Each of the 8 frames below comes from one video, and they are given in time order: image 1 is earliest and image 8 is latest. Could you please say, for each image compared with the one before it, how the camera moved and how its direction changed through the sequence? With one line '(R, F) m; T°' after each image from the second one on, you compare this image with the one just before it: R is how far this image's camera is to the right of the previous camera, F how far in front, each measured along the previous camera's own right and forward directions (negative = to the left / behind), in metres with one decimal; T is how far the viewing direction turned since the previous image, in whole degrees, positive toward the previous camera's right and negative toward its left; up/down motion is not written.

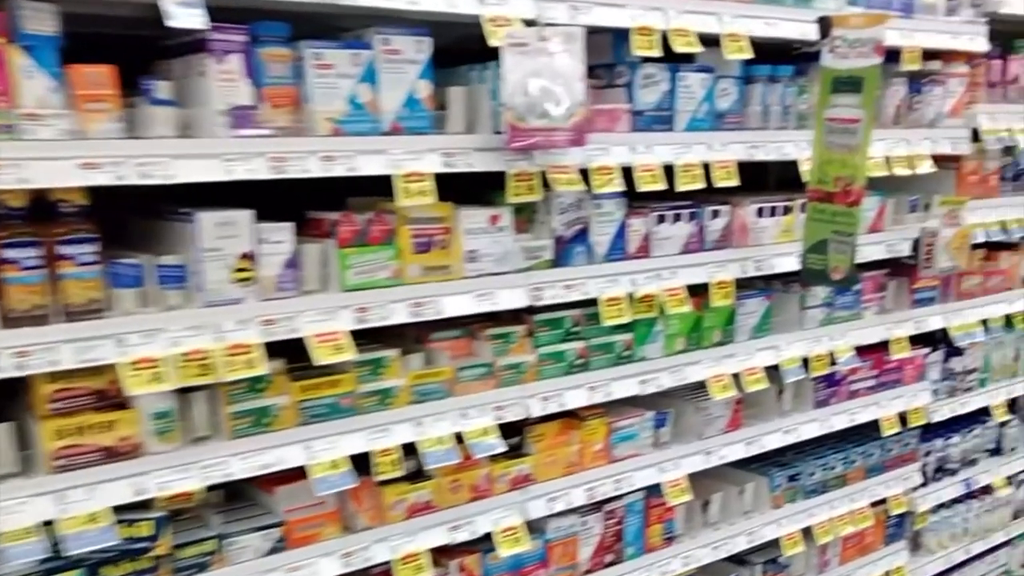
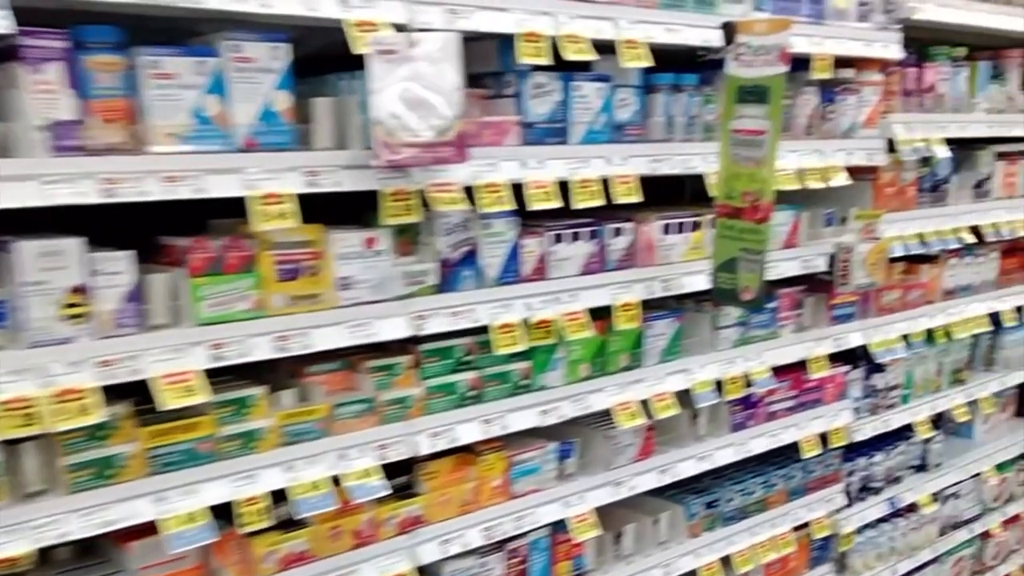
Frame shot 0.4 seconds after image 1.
(+0.1, +0.1) m; +3°
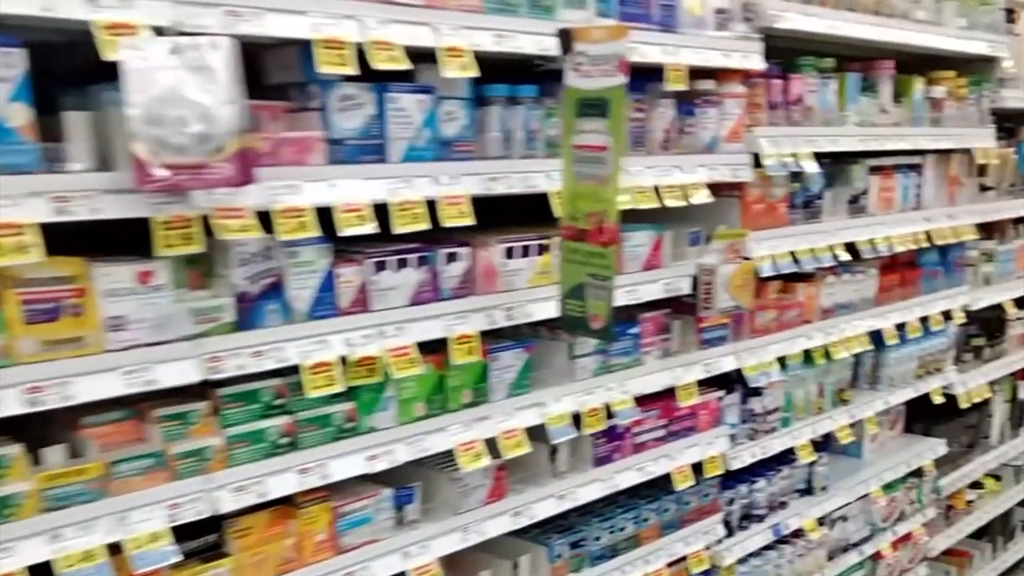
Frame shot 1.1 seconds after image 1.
(+0.2, +0.1) m; +4°
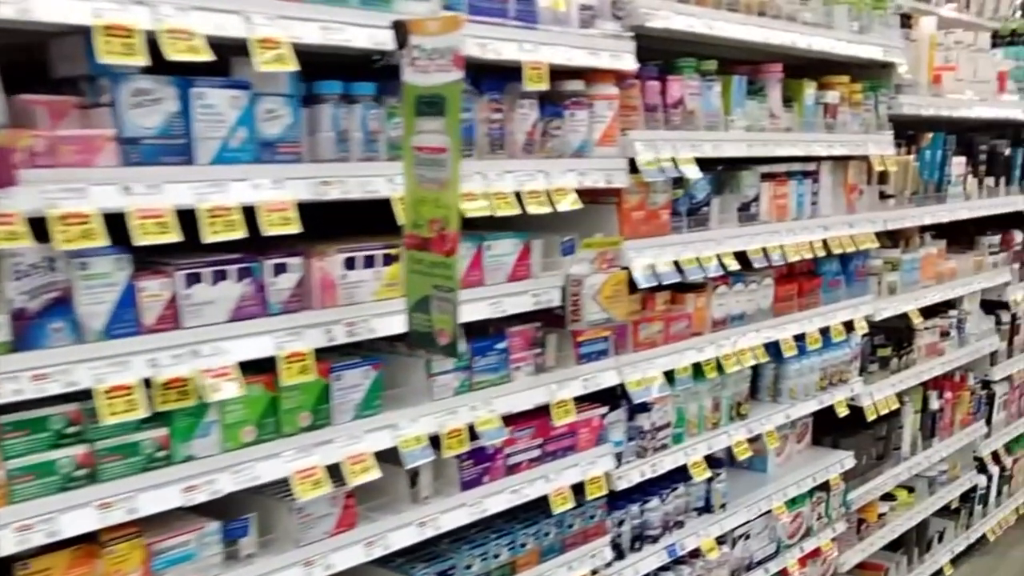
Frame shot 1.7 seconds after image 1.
(+0.2, +0.1) m; +3°
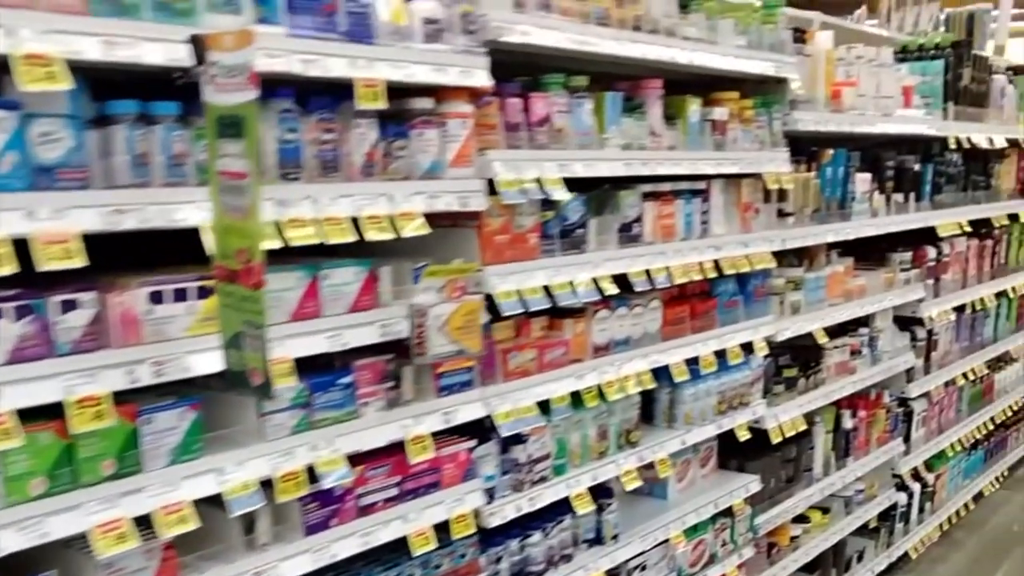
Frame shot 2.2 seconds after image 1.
(+0.2, +0.1) m; +2°
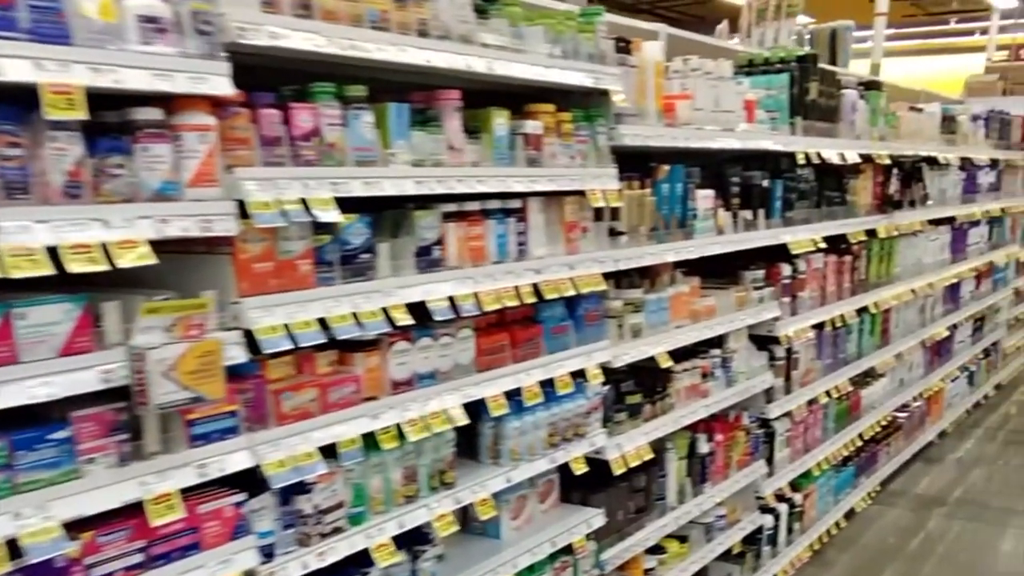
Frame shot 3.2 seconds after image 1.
(+0.3, +0.2) m; +5°
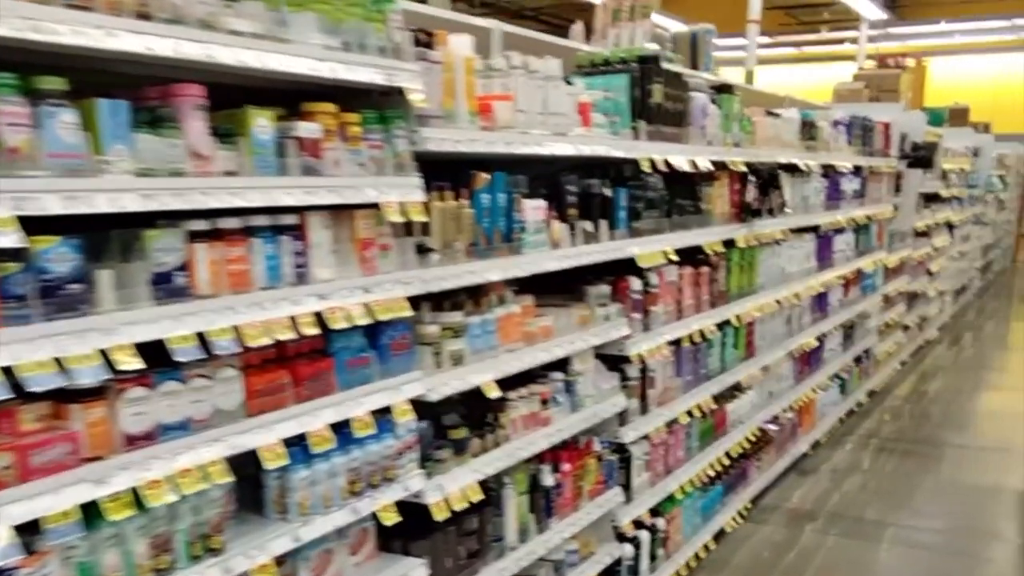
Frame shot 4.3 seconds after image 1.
(+0.2, +0.3) m; +6°
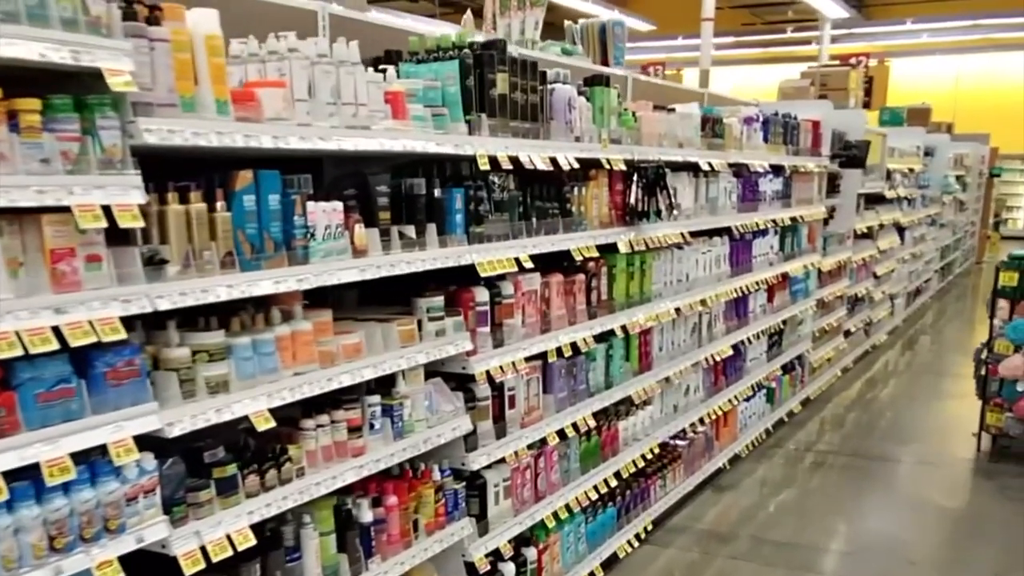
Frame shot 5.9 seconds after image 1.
(+0.5, +0.3) m; +1°
